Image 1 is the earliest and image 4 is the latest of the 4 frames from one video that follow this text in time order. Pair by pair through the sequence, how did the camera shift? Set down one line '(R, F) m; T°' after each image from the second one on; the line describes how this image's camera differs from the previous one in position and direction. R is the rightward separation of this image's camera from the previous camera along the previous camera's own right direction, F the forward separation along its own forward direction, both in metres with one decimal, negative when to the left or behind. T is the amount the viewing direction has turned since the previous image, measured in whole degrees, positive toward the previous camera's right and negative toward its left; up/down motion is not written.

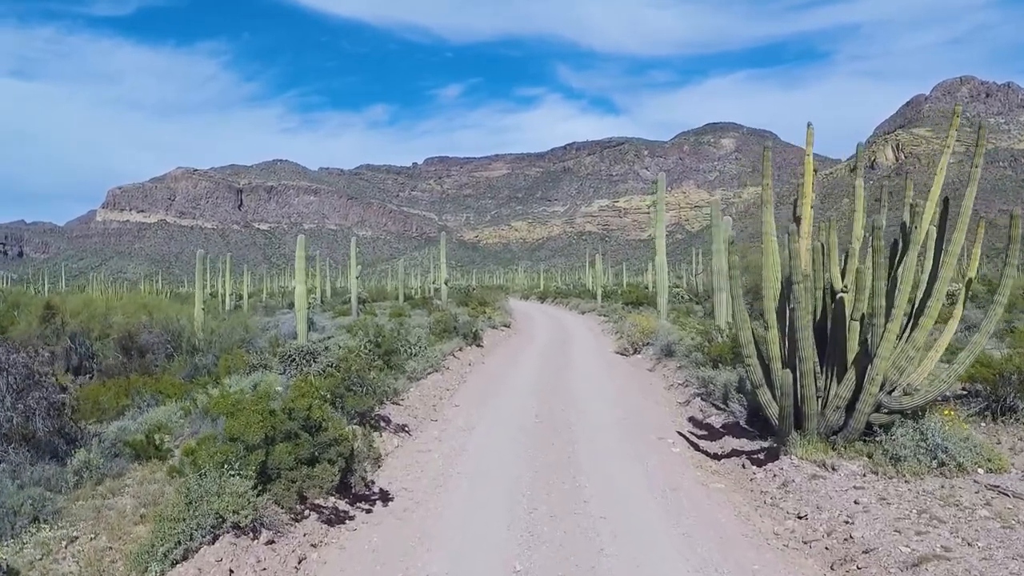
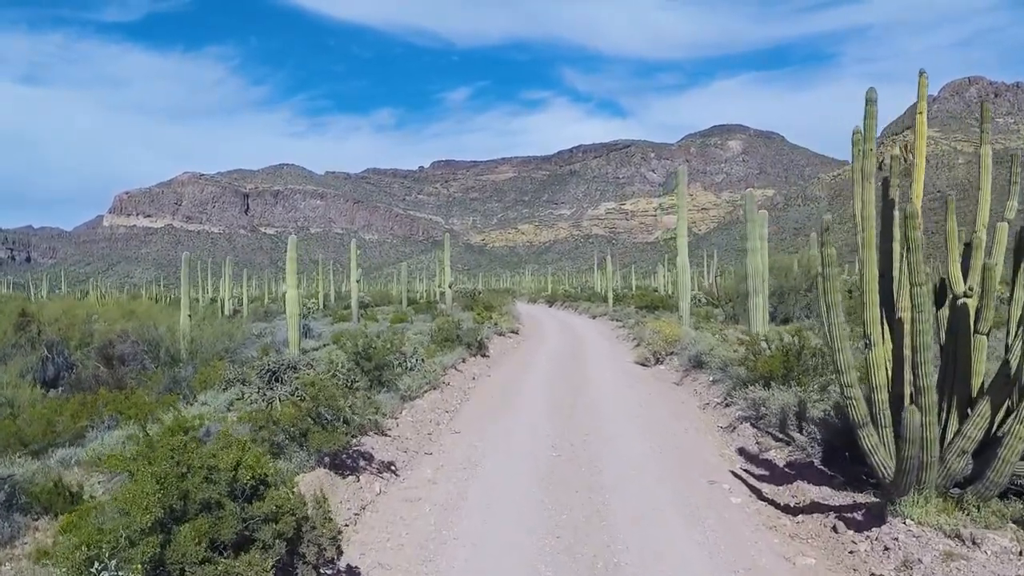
(0.0, +1.8) m; 0°
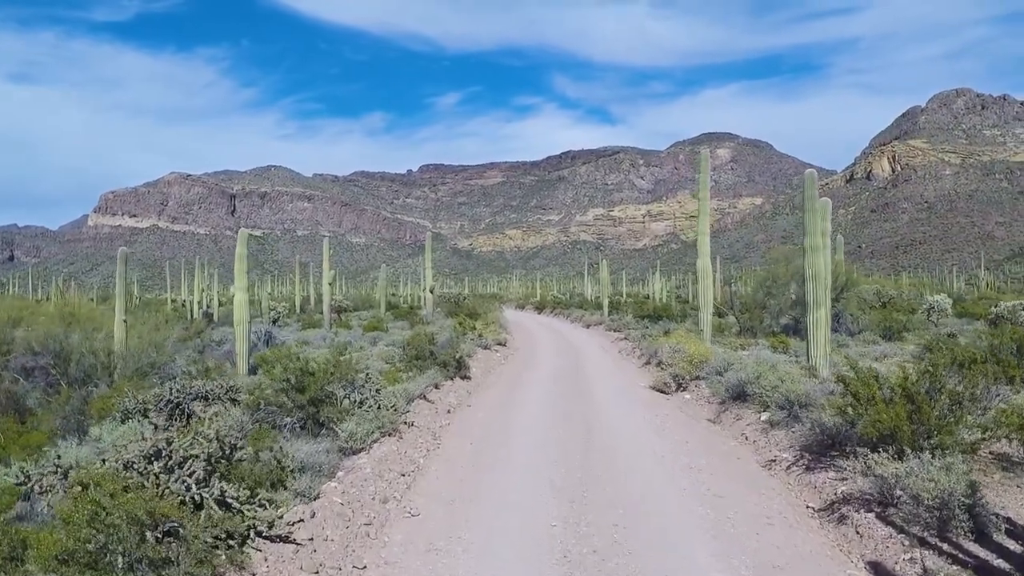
(0.0, +3.2) m; +1°
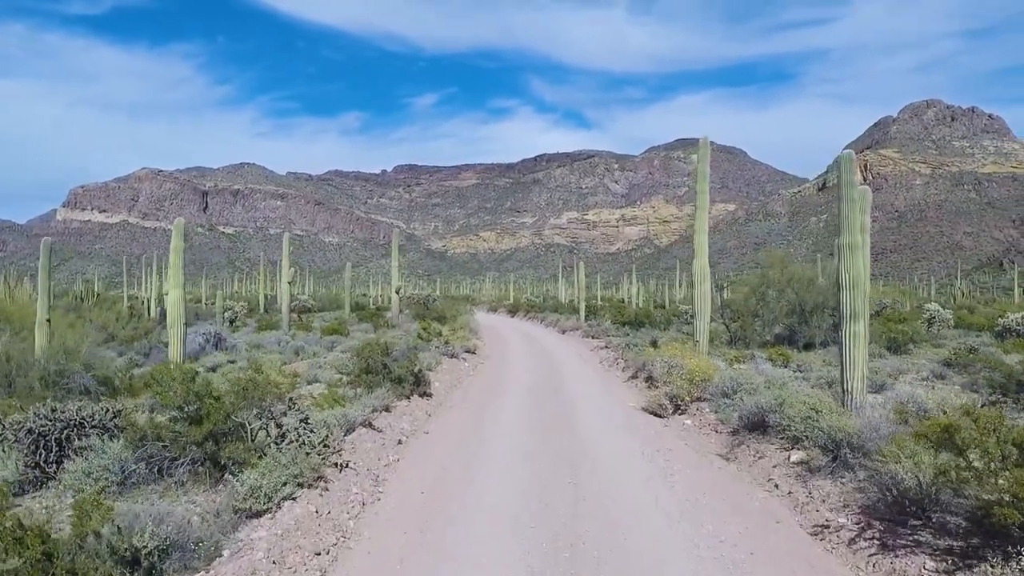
(+0.1, +2.1) m; +2°
